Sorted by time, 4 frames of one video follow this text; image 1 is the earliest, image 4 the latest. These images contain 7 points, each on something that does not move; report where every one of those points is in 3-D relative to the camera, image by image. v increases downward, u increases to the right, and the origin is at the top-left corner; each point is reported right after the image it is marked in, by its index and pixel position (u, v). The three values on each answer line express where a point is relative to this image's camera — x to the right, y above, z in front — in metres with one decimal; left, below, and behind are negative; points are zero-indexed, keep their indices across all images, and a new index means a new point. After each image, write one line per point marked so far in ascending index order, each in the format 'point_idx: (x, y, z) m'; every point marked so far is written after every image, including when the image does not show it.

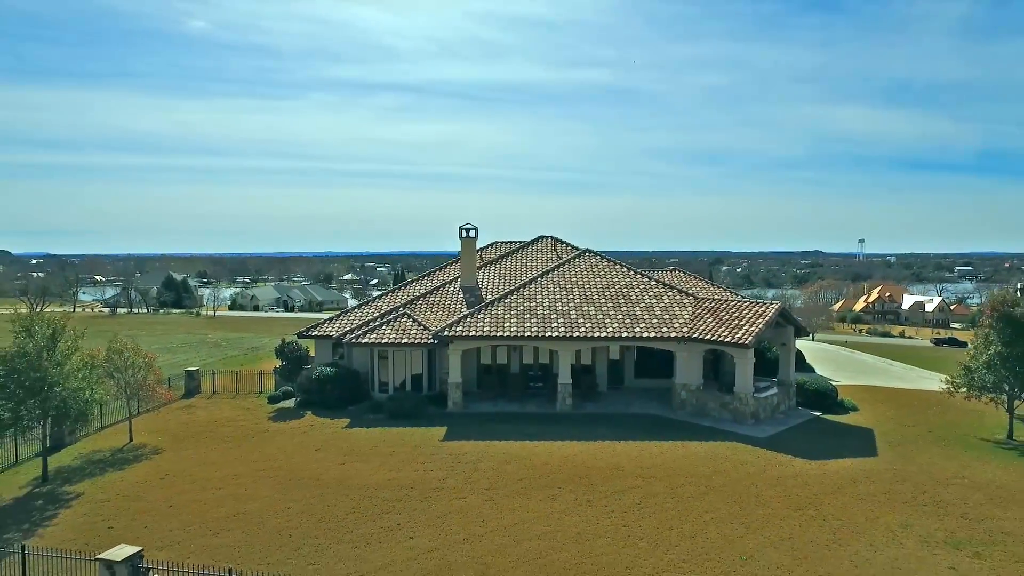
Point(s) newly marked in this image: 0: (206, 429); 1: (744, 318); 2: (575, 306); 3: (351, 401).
0: (-8.0, -3.6, +16.1) m
1: (+6.6, -0.9, +17.9) m
2: (+2.0, -0.6, +19.7) m
3: (-4.9, -3.4, +18.9) m
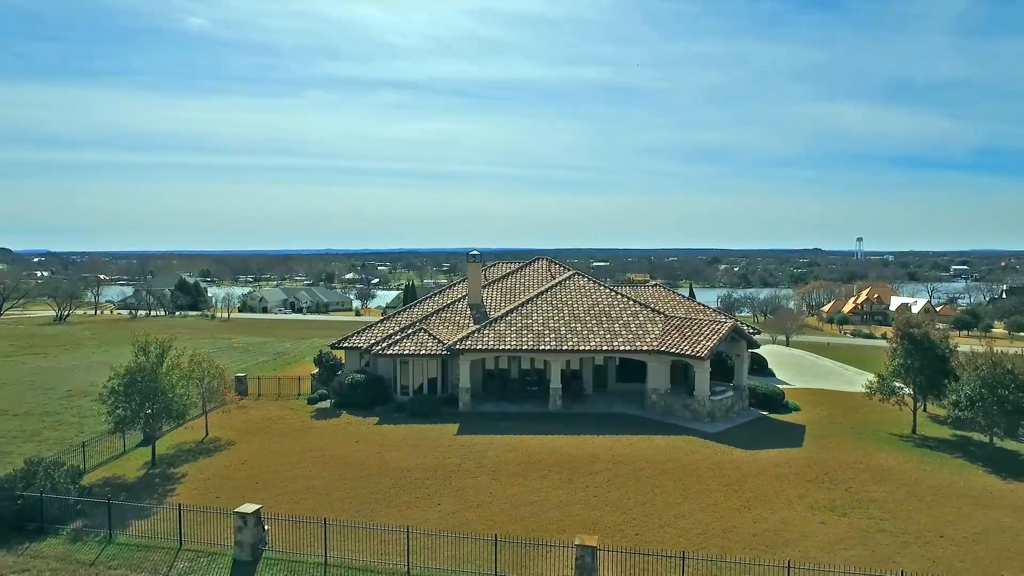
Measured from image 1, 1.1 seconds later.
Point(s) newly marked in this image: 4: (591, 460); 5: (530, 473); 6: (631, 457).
0: (-8.0, -4.4, +19.8) m
1: (+6.6, -1.6, +21.6) m
2: (+2.0, -1.3, +23.4) m
3: (-4.9, -4.1, +22.6) m
4: (+2.1, -4.6, +16.4) m
5: (+0.4, -4.6, +15.3) m
6: (+3.3, -4.6, +16.7) m
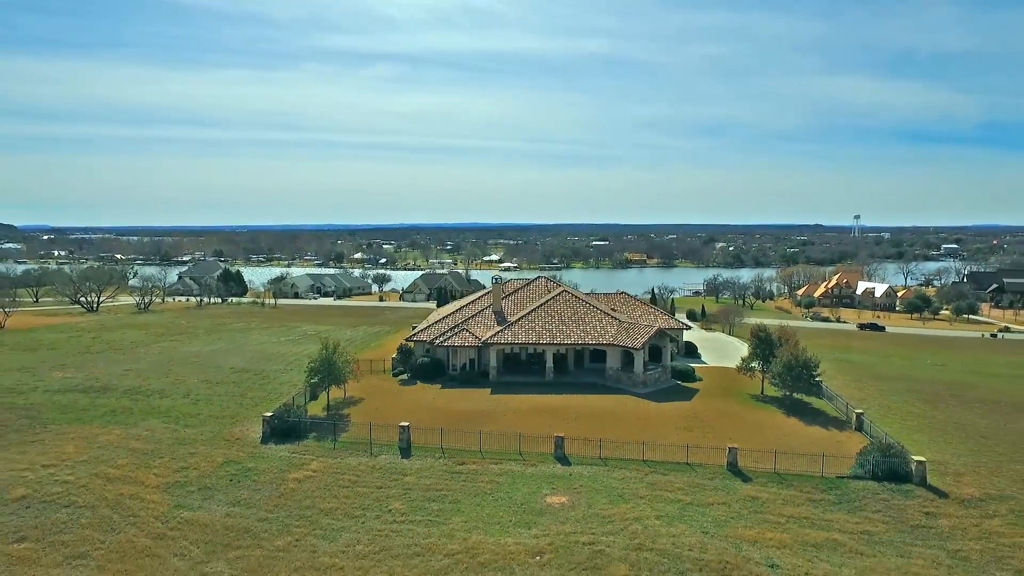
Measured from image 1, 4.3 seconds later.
0: (-7.4, -5.4, +33.0) m
1: (+7.2, -2.5, +34.6) m
2: (+2.6, -2.1, +36.4) m
3: (-4.3, -5.0, +35.7) m
4: (+2.7, -5.7, +29.5) m
5: (+1.0, -5.8, +28.5) m
6: (+3.8, -5.7, +29.9) m
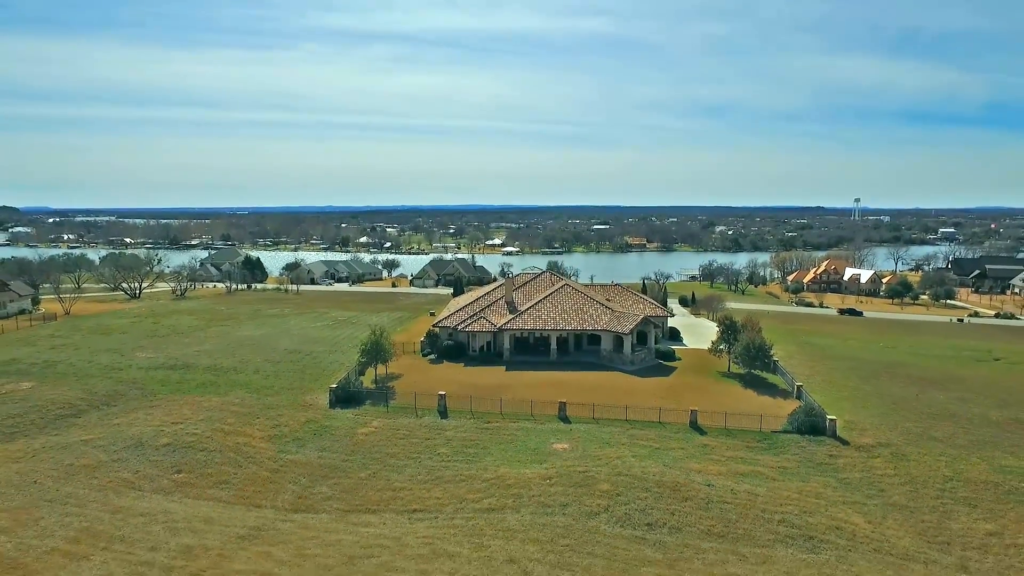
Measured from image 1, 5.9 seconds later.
0: (-6.7, -5.1, +40.0) m
1: (+7.9, -2.2, +41.5) m
2: (+3.3, -1.8, +43.3) m
3: (-3.6, -4.7, +42.7) m
4: (+3.4, -5.5, +36.5) m
5: (+1.7, -5.6, +35.5) m
6: (+4.5, -5.5, +36.9) m
